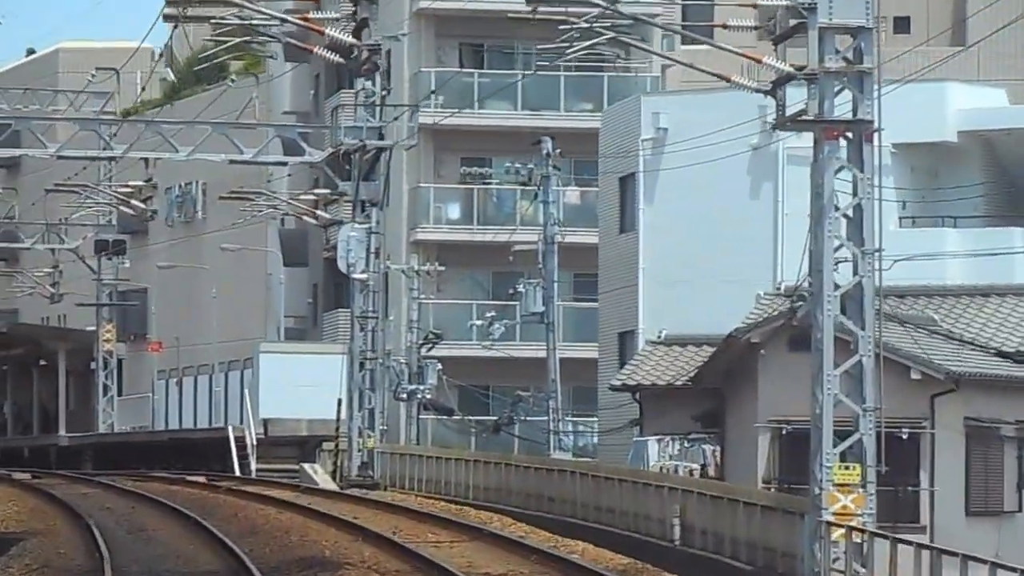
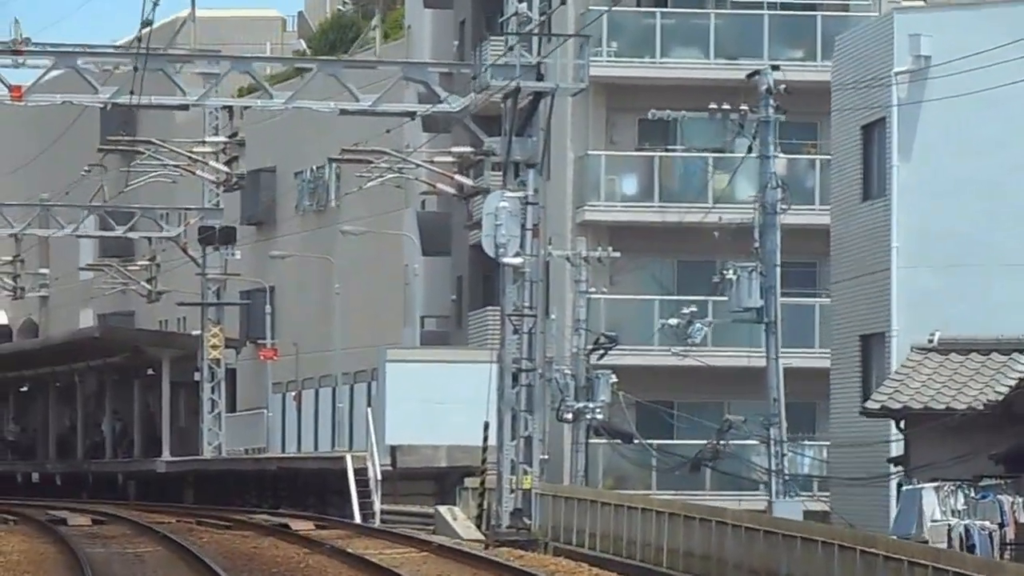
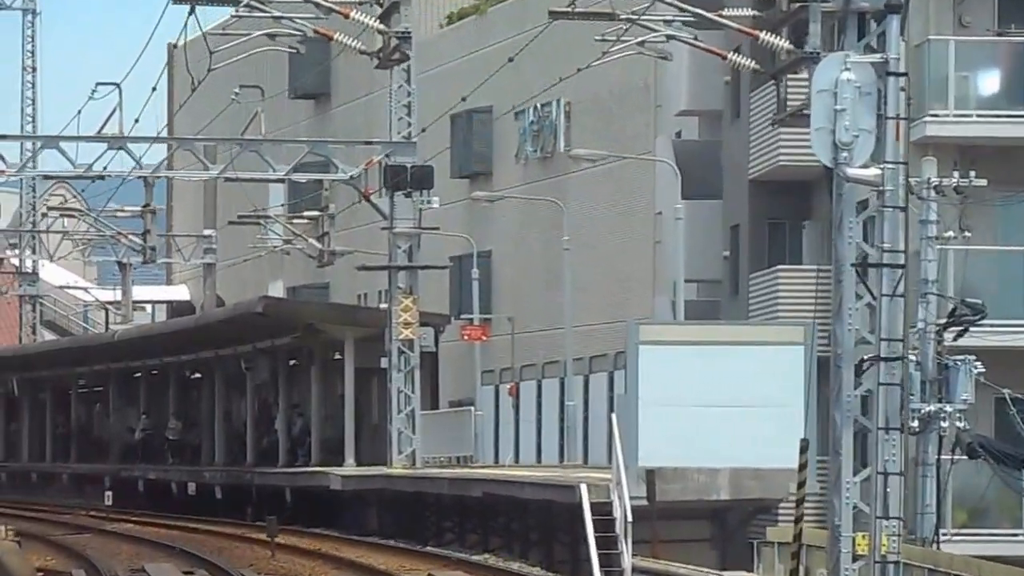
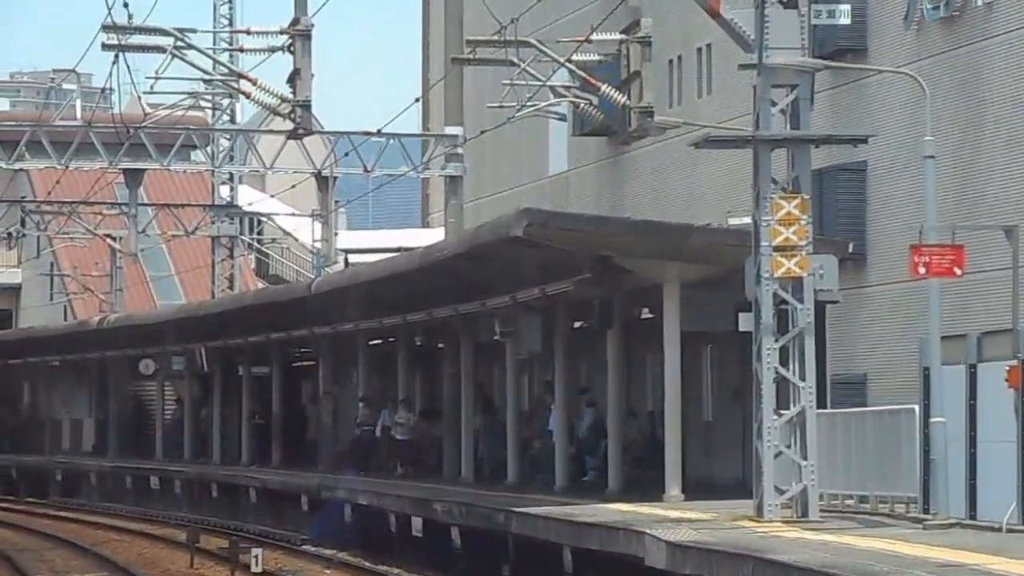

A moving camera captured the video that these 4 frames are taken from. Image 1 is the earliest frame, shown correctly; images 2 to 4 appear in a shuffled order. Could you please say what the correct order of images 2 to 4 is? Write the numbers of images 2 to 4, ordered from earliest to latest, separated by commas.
2, 3, 4
